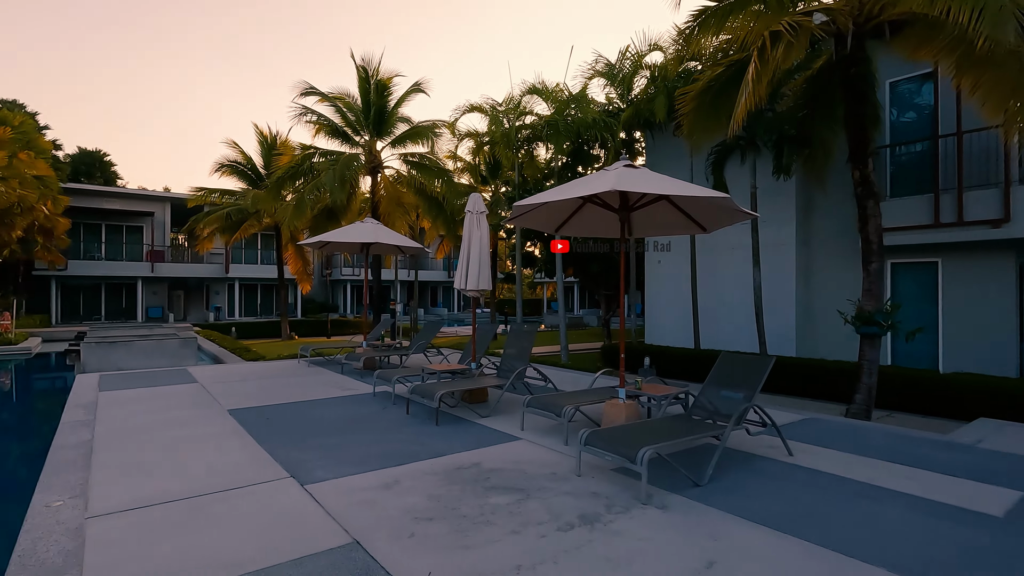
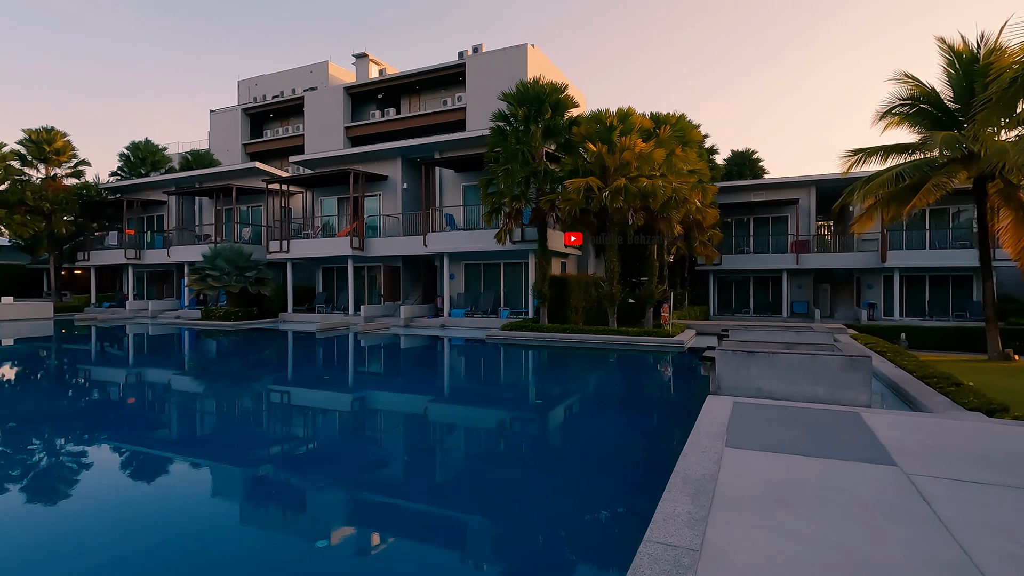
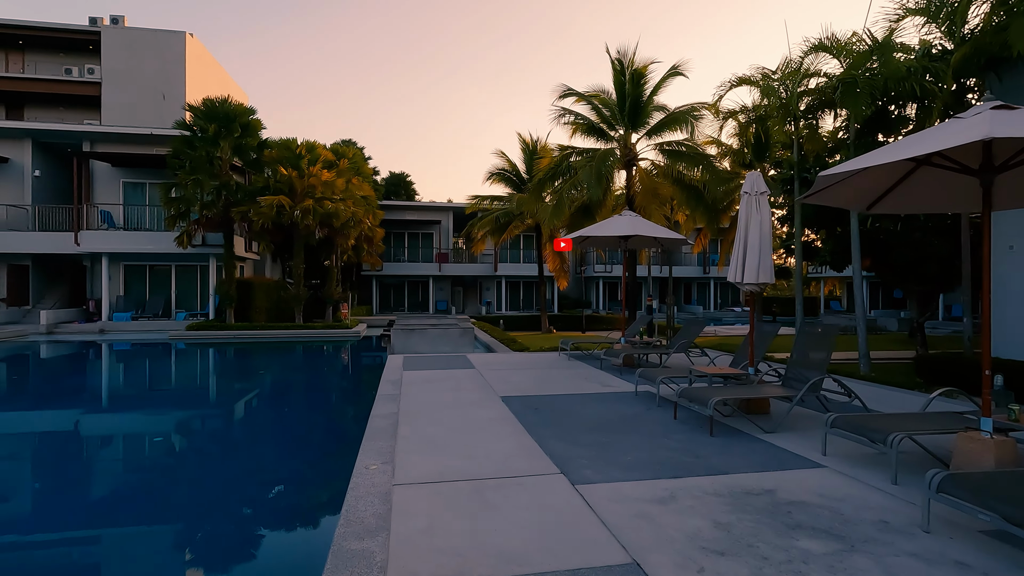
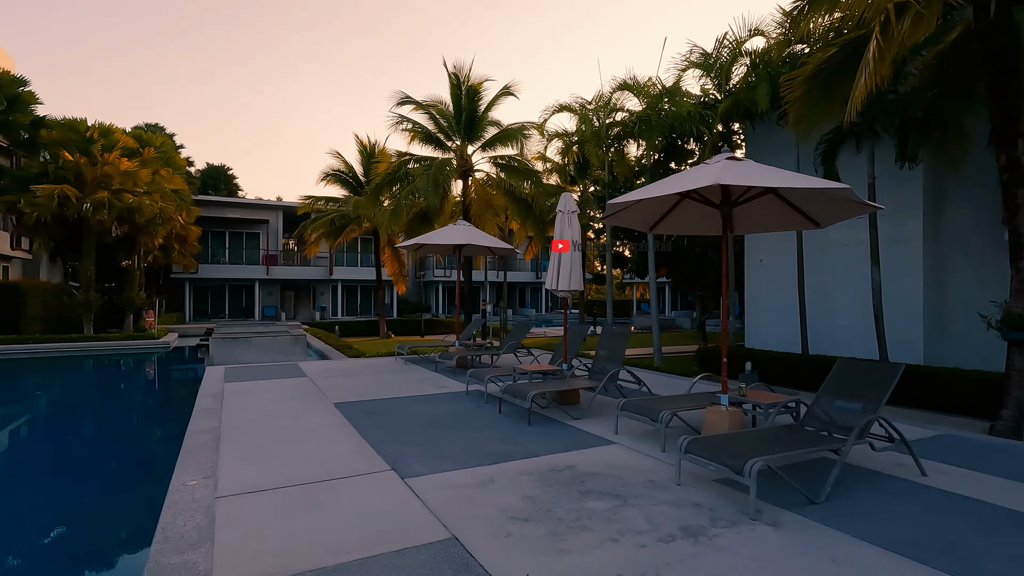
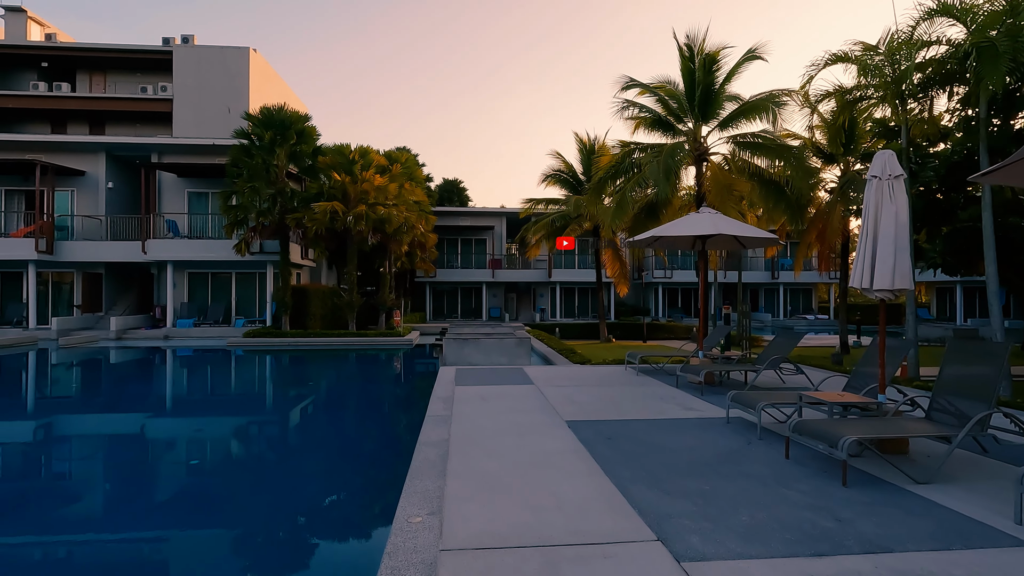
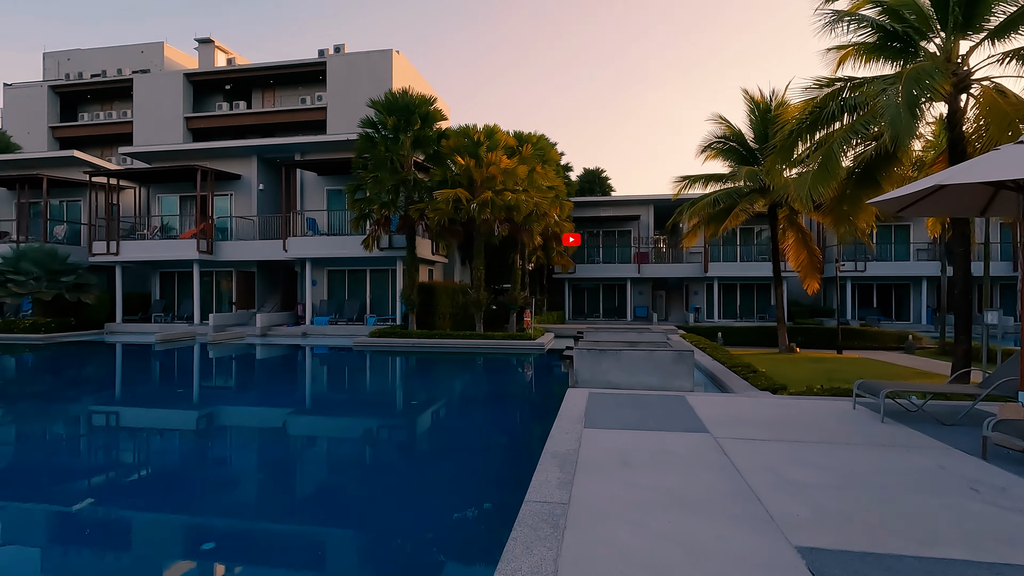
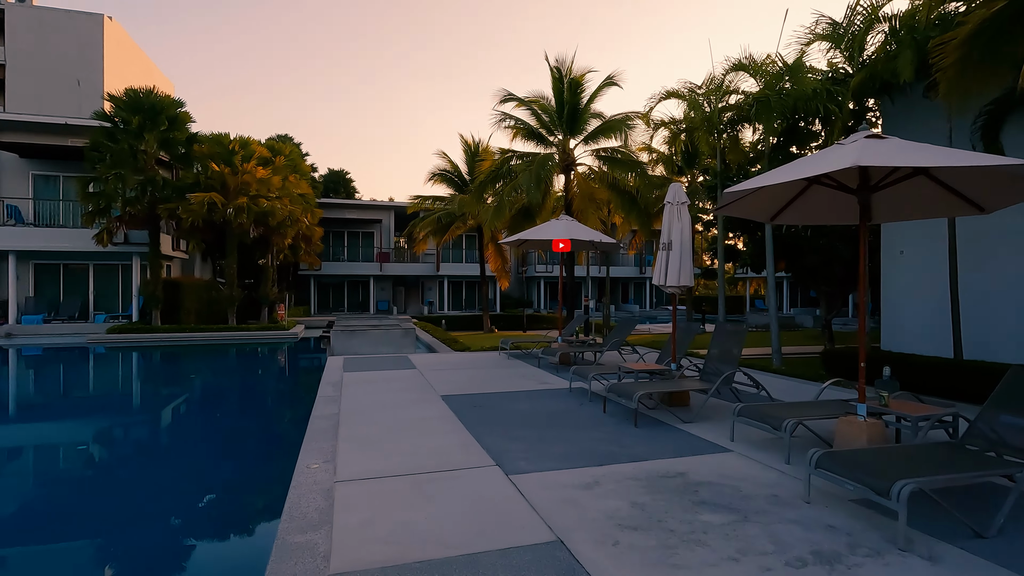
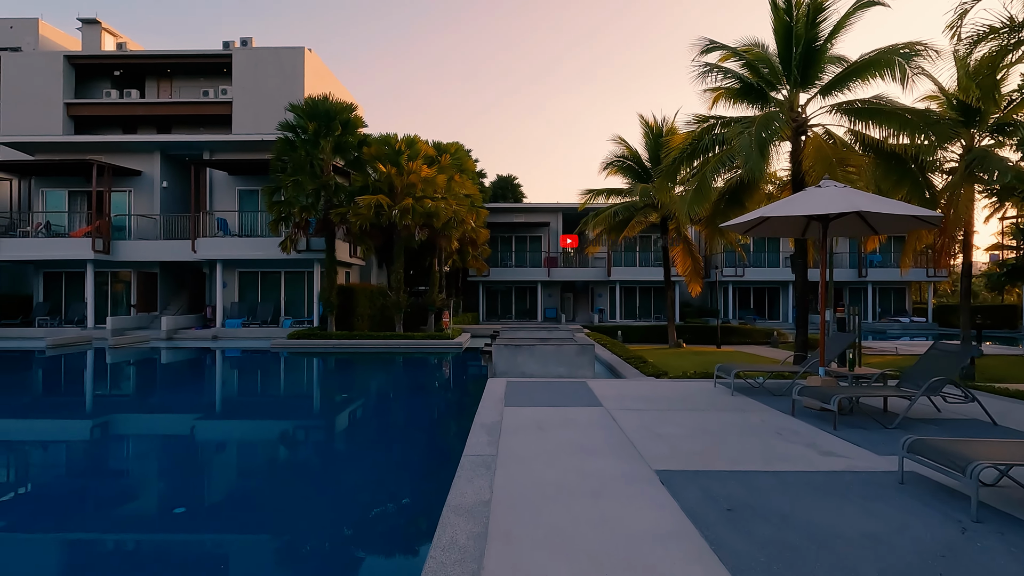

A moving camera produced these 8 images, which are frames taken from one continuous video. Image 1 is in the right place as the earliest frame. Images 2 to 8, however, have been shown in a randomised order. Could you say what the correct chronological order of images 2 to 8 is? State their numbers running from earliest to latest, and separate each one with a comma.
4, 7, 3, 5, 8, 6, 2
